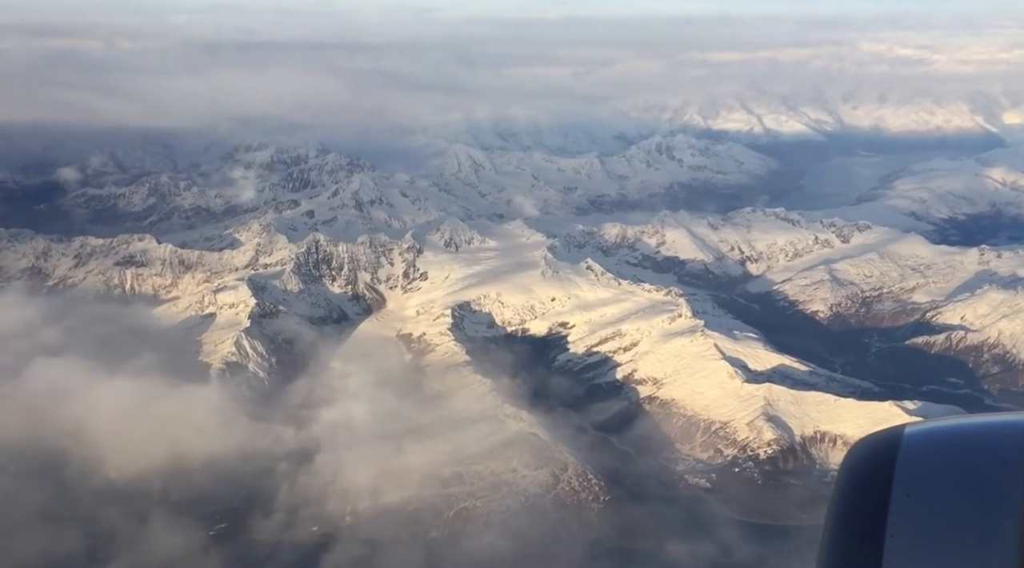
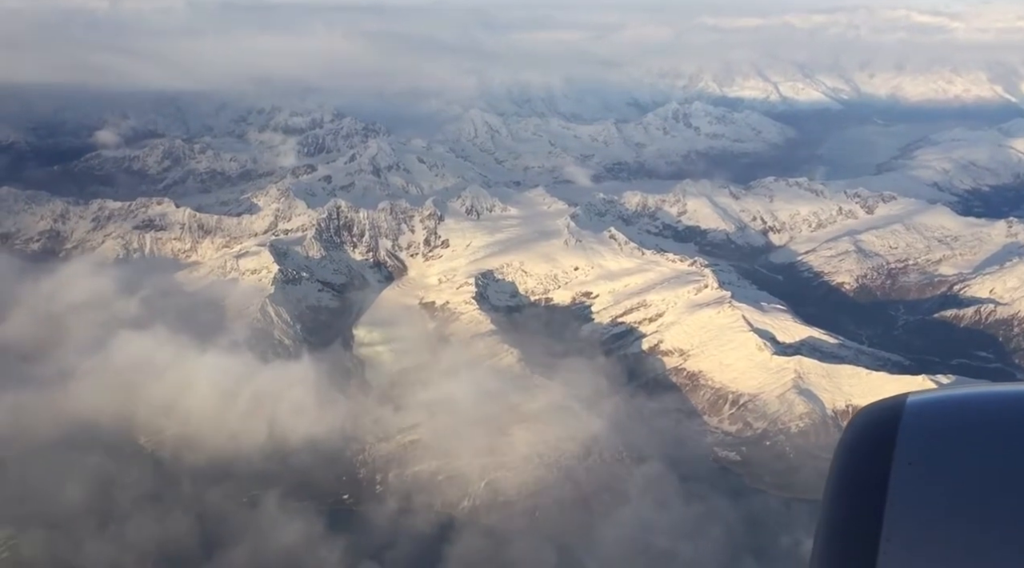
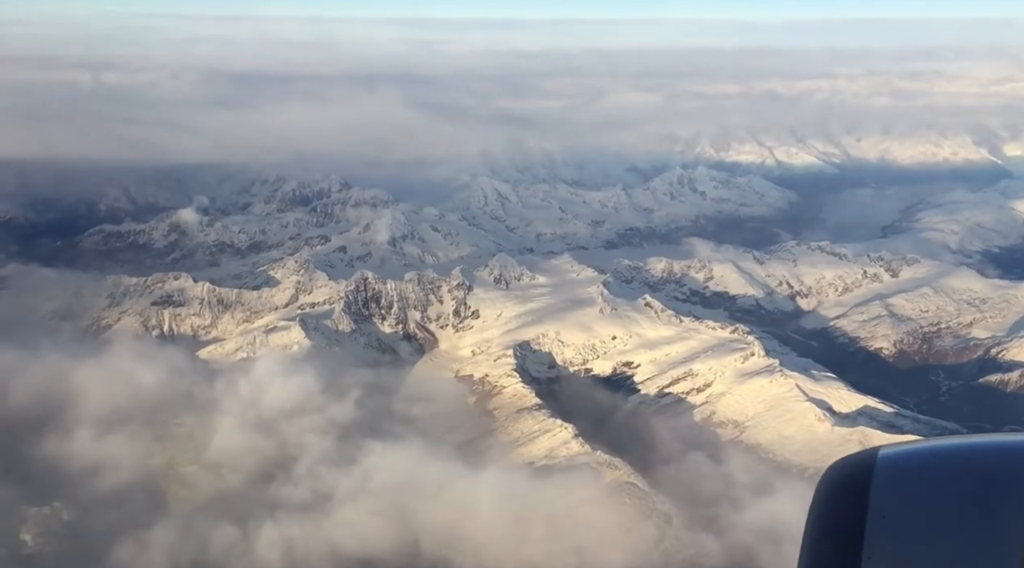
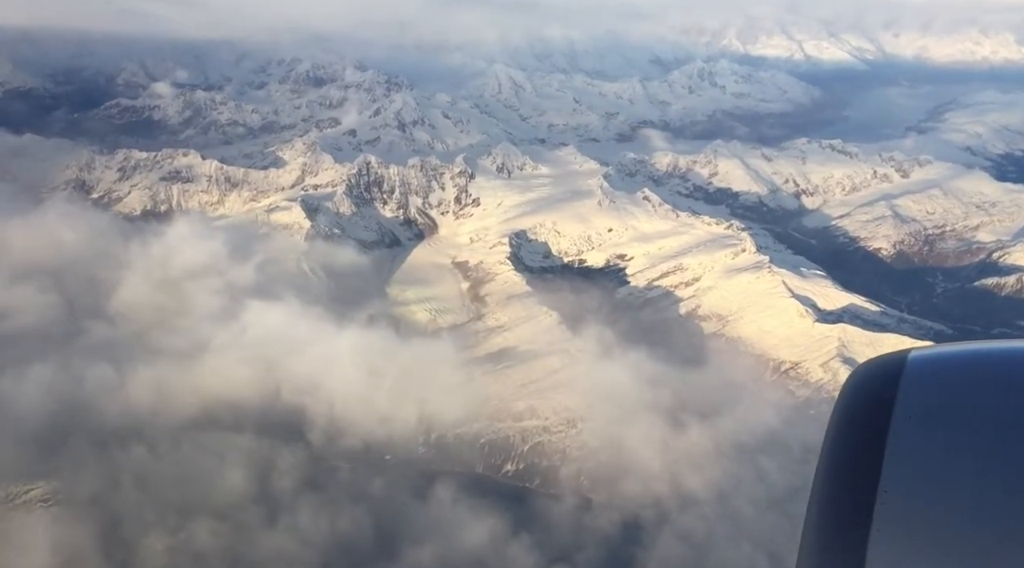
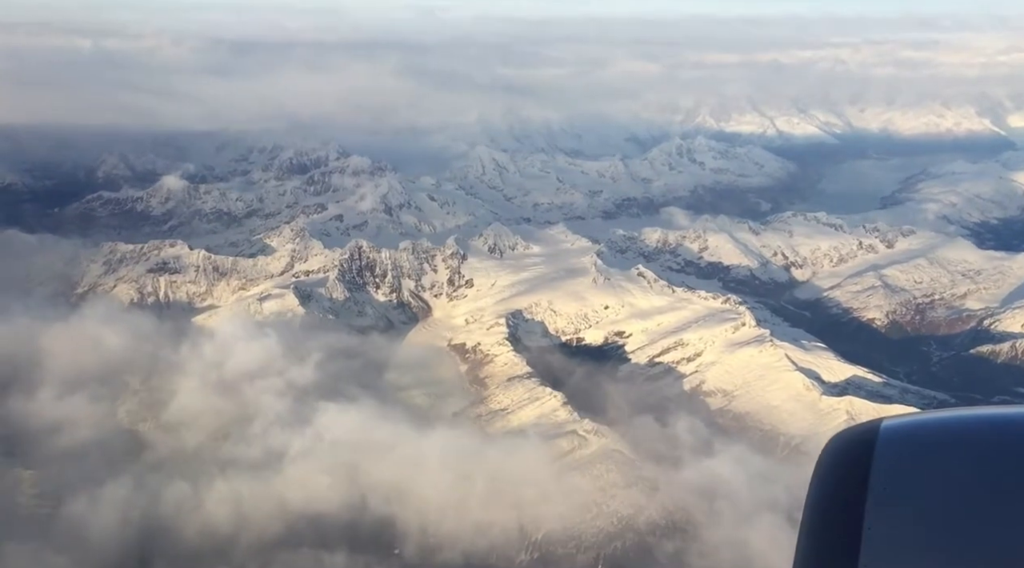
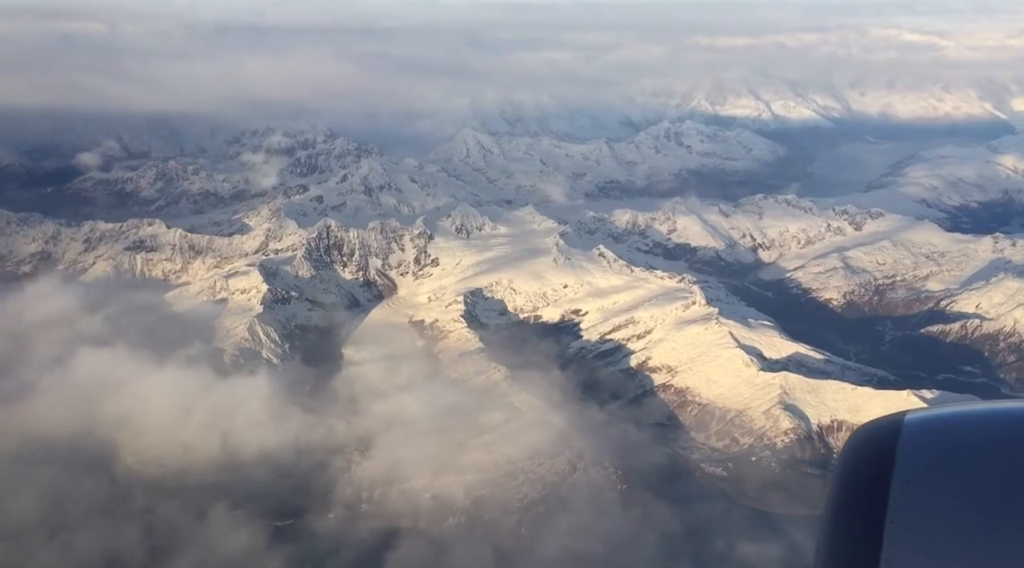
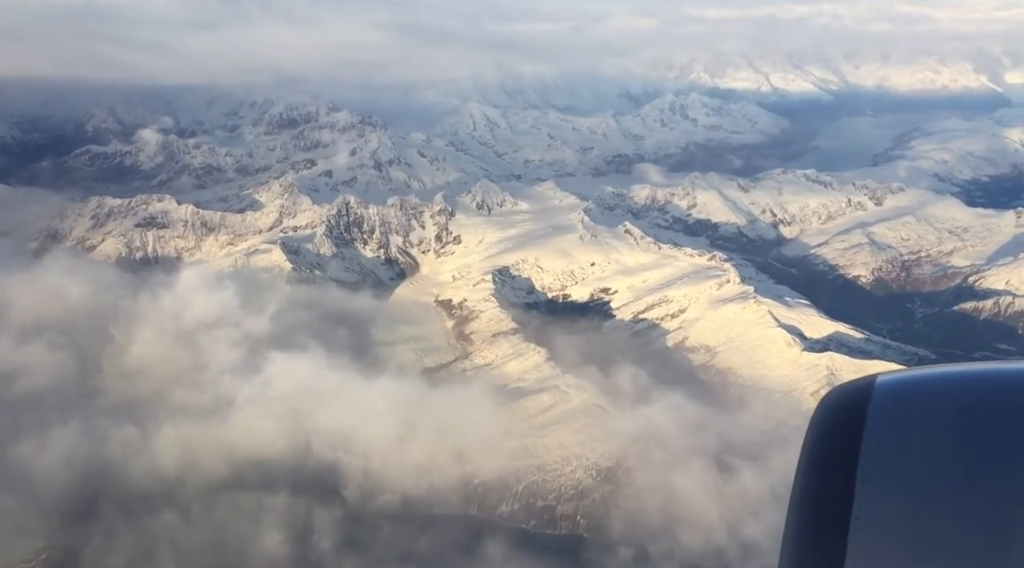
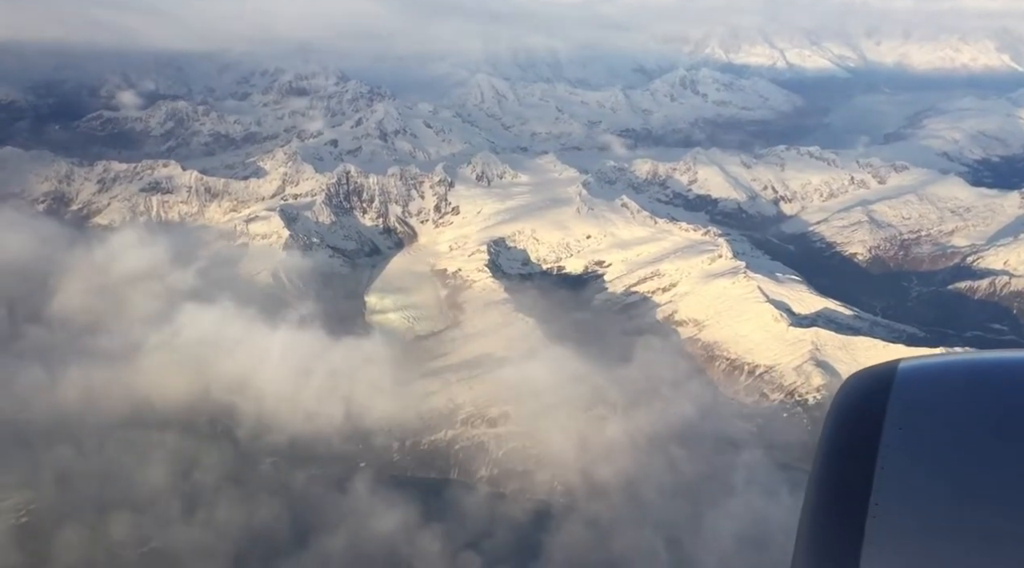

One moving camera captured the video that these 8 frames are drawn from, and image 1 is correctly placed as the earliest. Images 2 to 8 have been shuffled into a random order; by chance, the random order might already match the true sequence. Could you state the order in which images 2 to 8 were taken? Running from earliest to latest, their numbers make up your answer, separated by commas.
6, 2, 8, 4, 7, 5, 3
